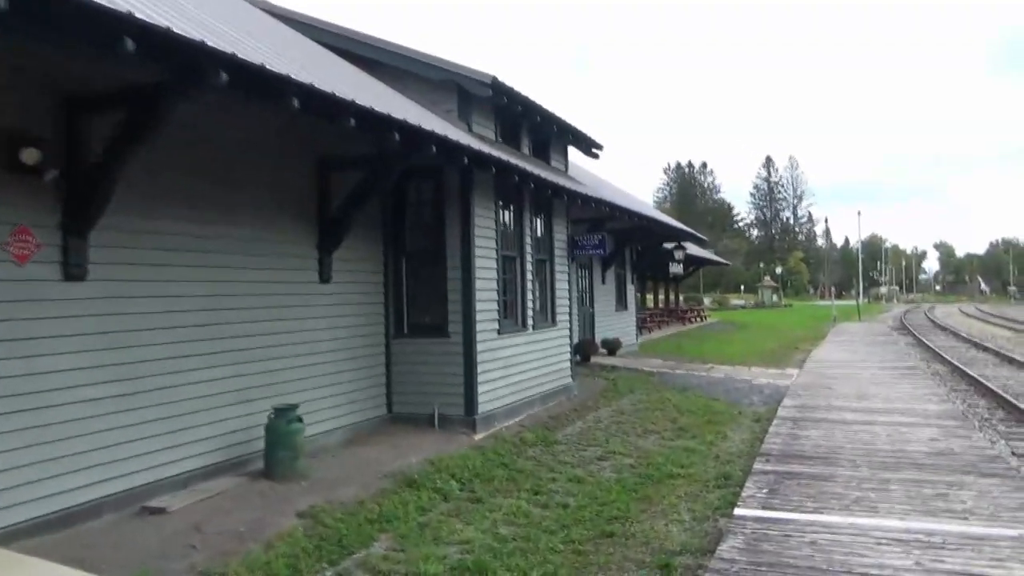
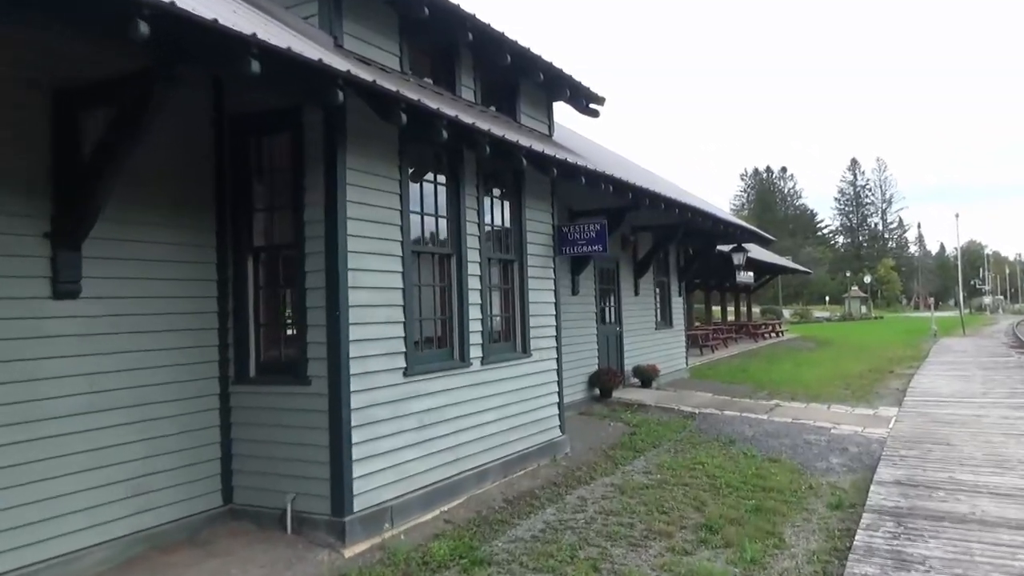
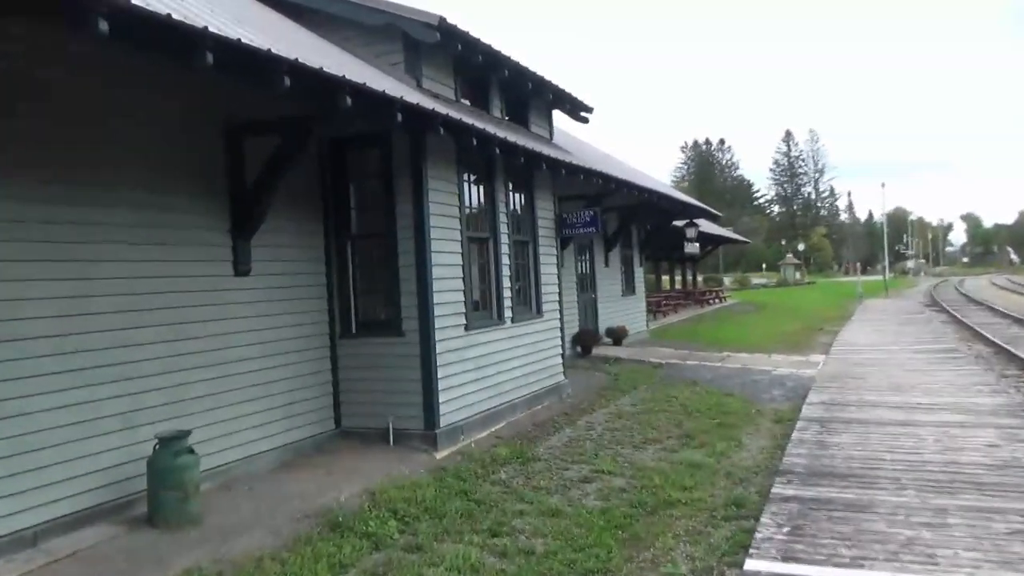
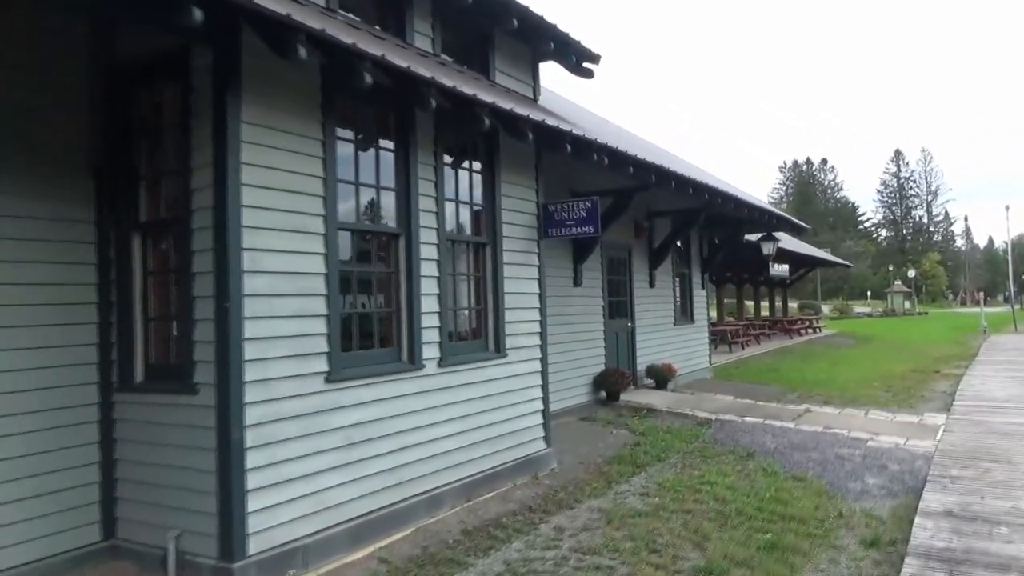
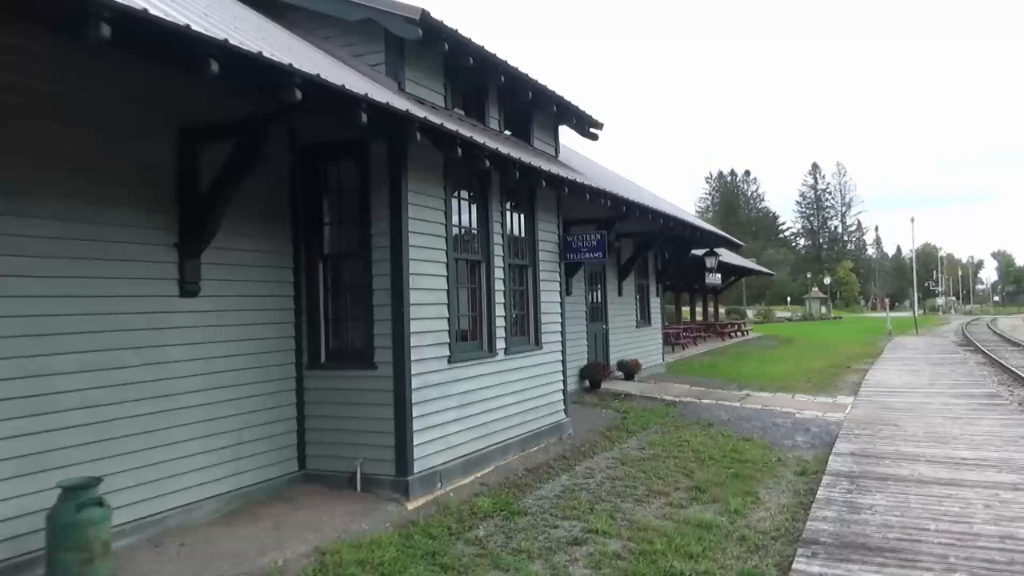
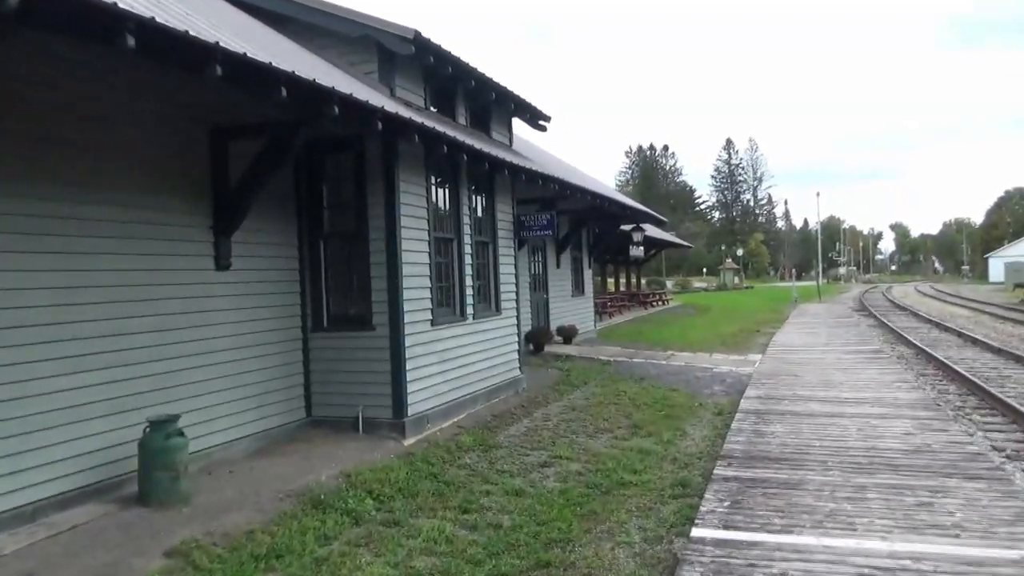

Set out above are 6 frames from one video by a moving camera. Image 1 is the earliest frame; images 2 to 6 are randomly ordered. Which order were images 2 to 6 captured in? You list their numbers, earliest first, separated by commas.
6, 3, 5, 2, 4
